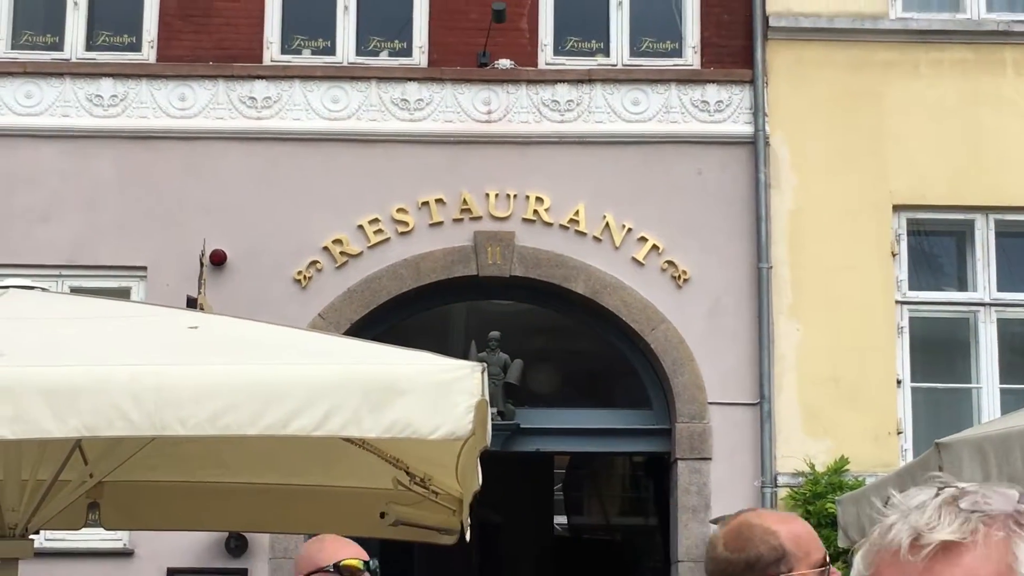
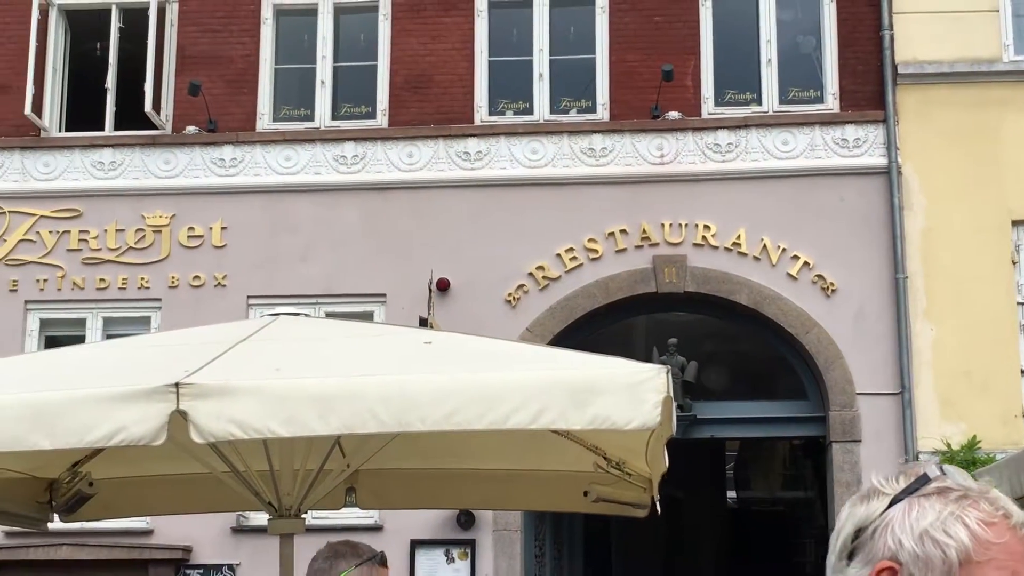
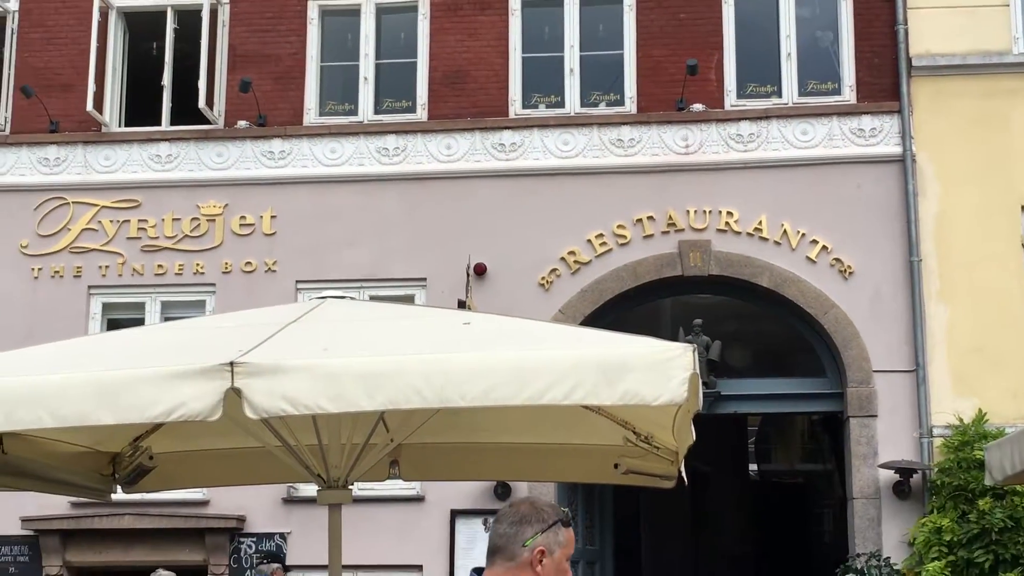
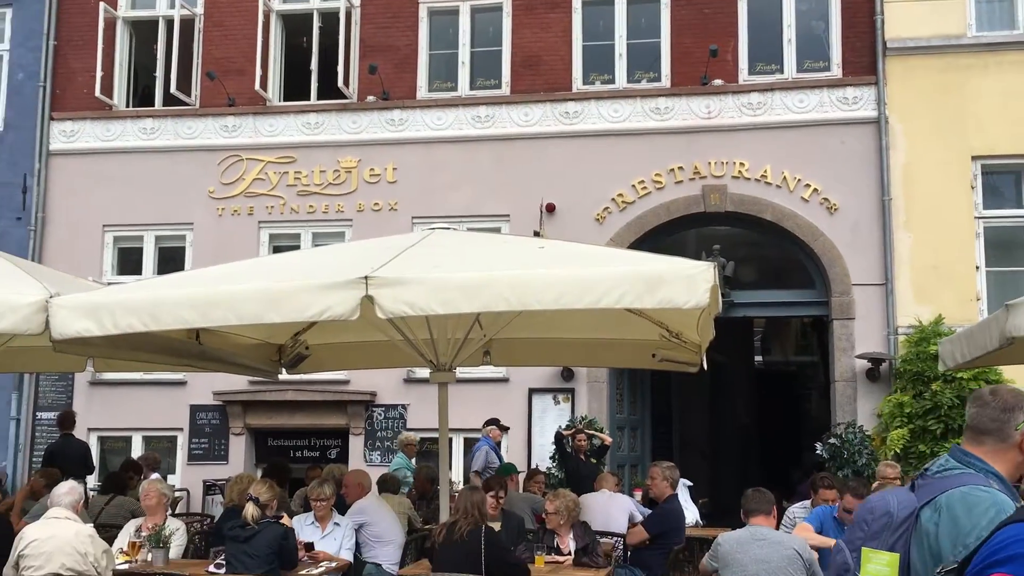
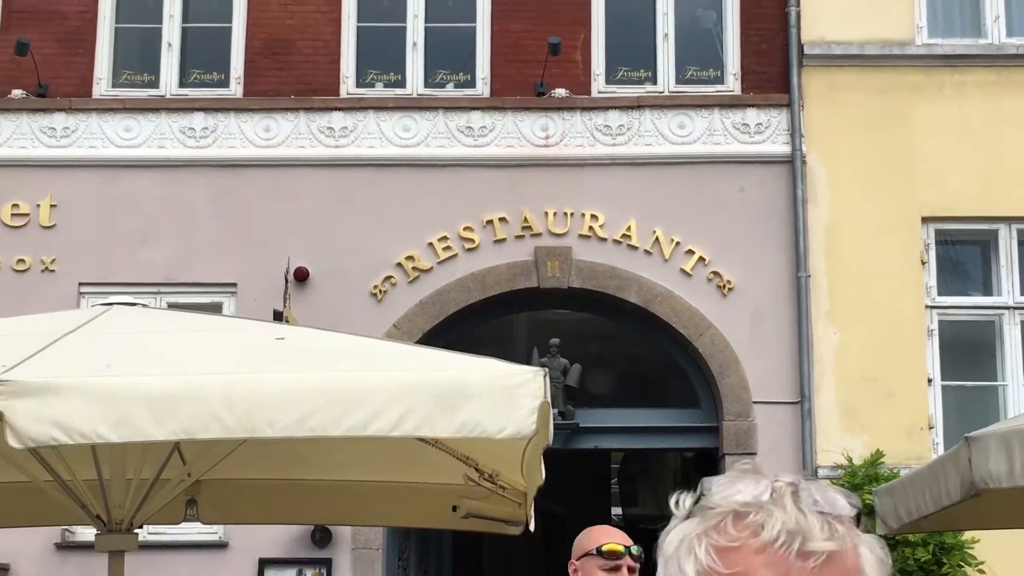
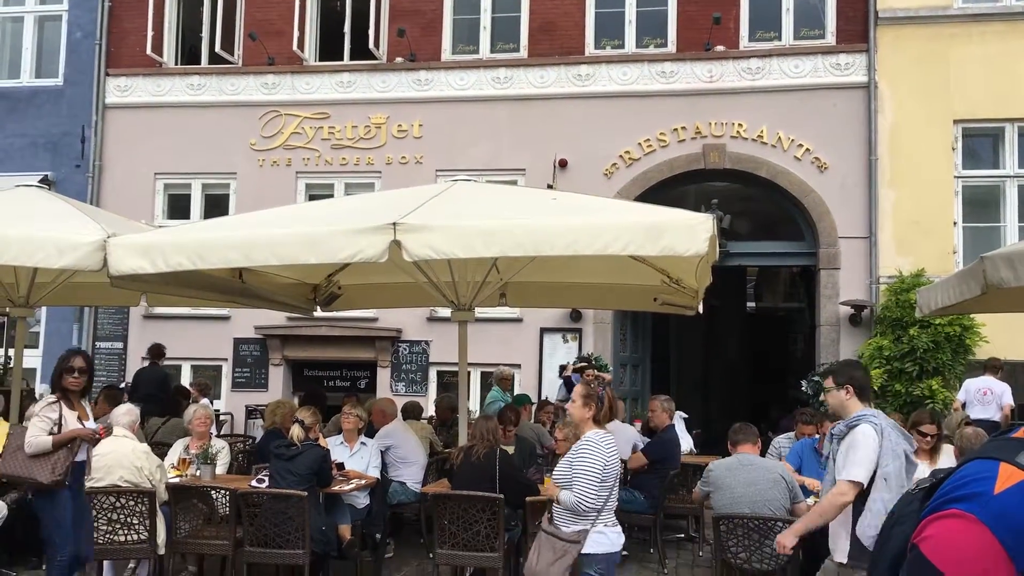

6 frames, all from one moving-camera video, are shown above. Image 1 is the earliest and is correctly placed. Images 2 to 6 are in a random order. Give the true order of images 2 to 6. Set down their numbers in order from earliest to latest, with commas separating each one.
5, 2, 3, 4, 6
